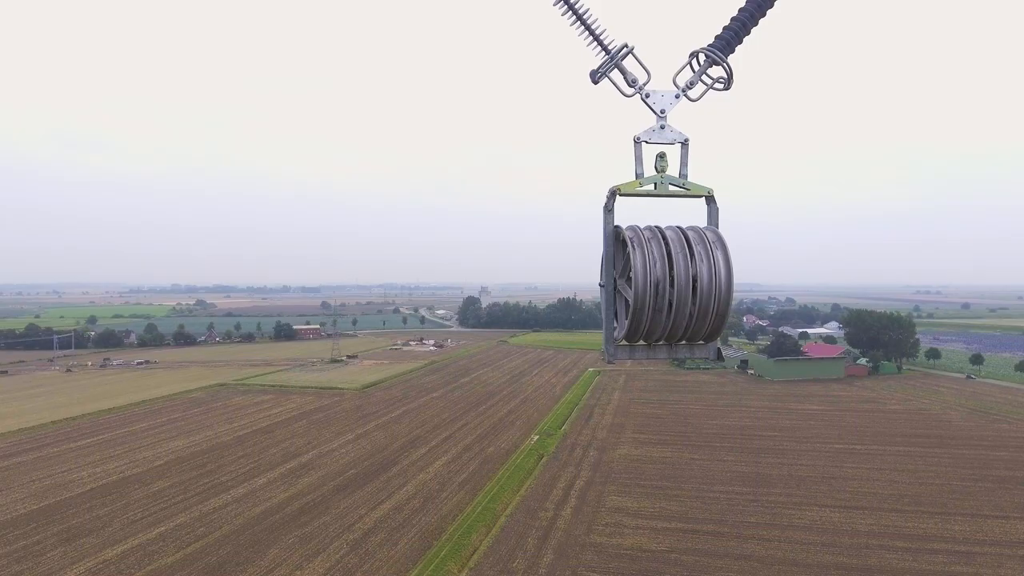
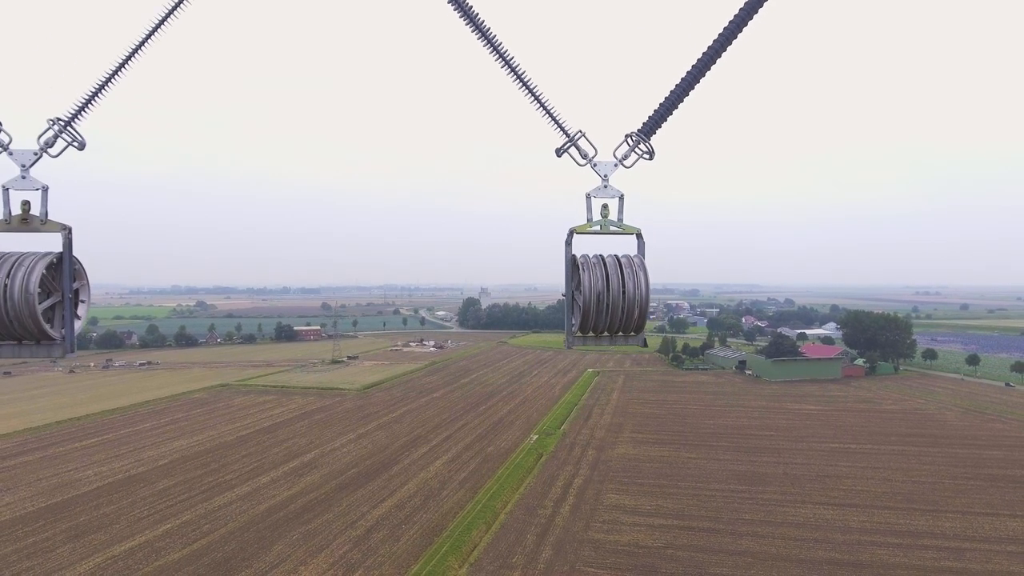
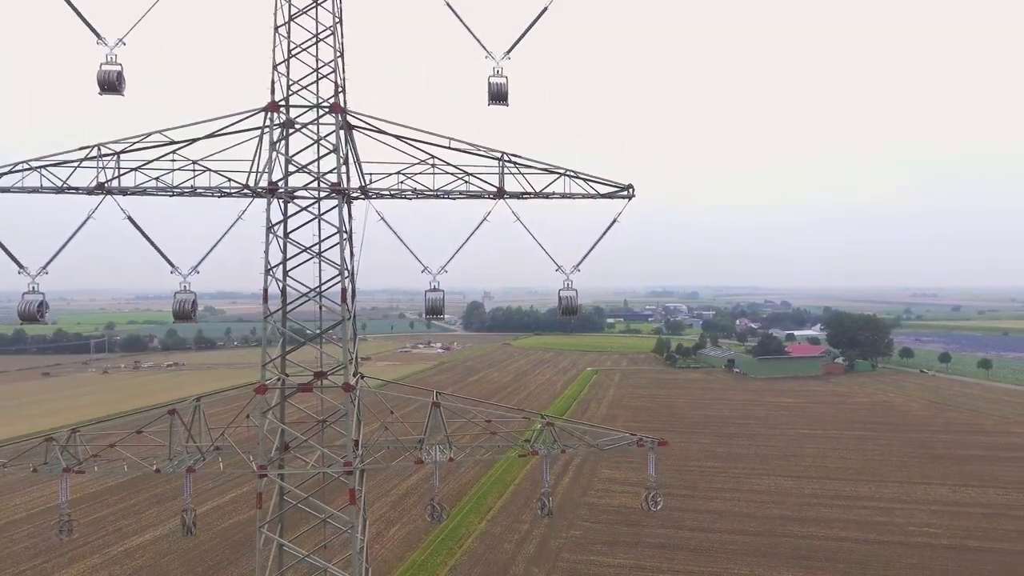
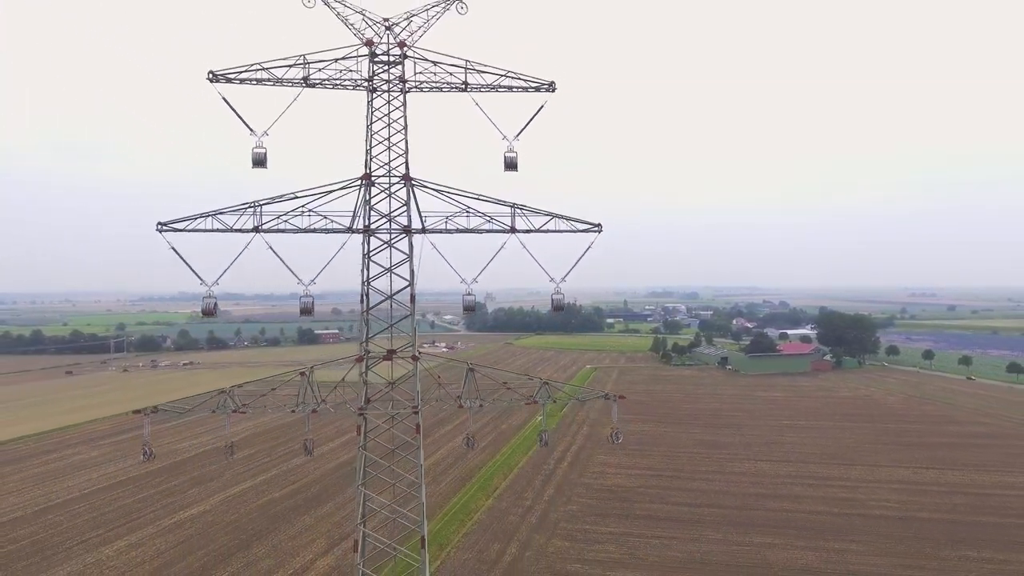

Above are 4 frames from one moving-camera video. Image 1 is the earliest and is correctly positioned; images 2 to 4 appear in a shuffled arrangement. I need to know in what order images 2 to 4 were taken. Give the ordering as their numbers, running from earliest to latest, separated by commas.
2, 3, 4
